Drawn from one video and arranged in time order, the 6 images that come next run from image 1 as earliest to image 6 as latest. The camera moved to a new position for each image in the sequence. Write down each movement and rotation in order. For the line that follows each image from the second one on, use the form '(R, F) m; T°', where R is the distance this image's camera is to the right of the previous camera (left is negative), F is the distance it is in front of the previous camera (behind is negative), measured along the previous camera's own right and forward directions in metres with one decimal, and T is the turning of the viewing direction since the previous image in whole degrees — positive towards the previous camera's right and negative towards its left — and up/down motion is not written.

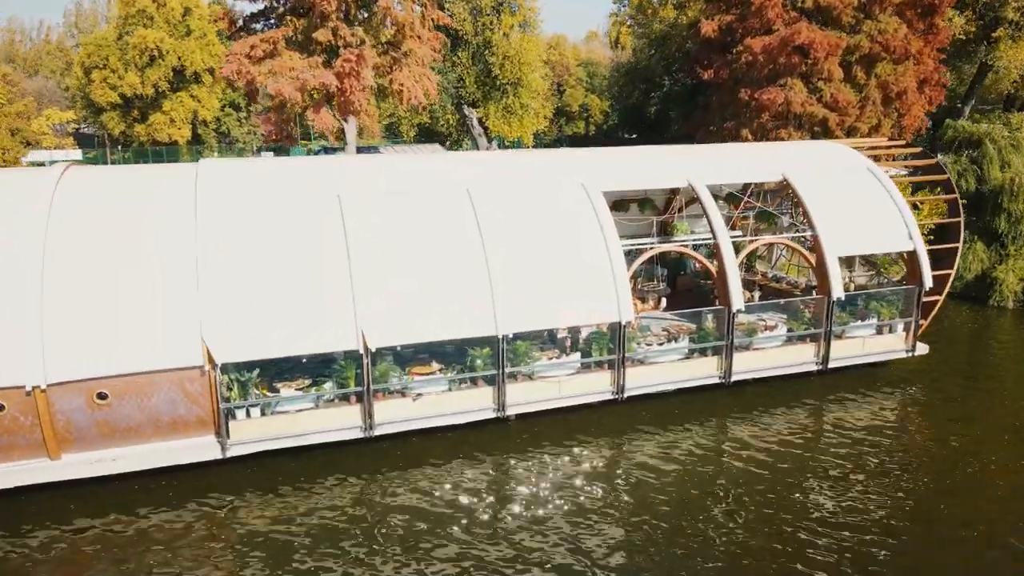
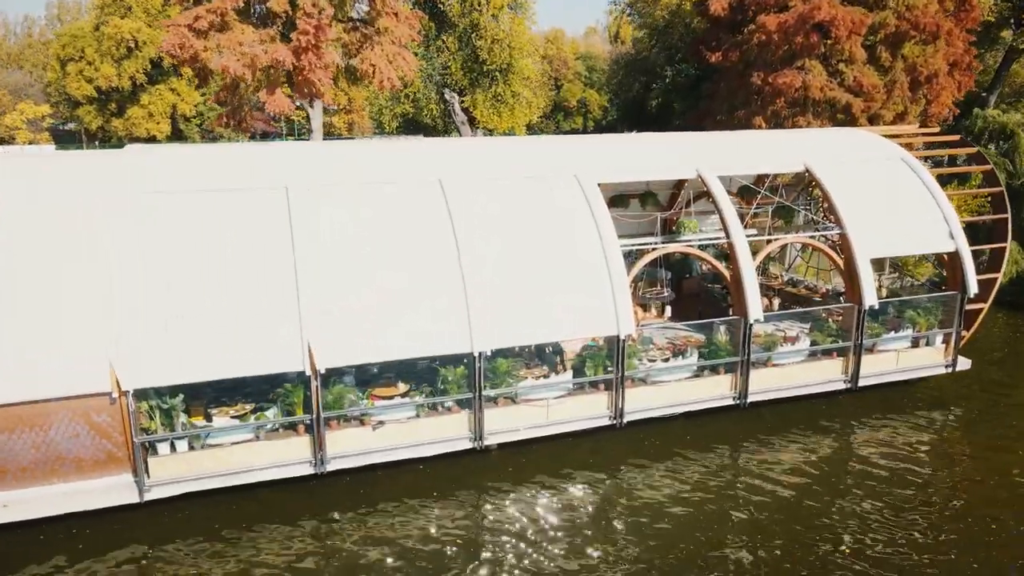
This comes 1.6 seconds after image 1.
(+0.4, +2.3) m; 0°
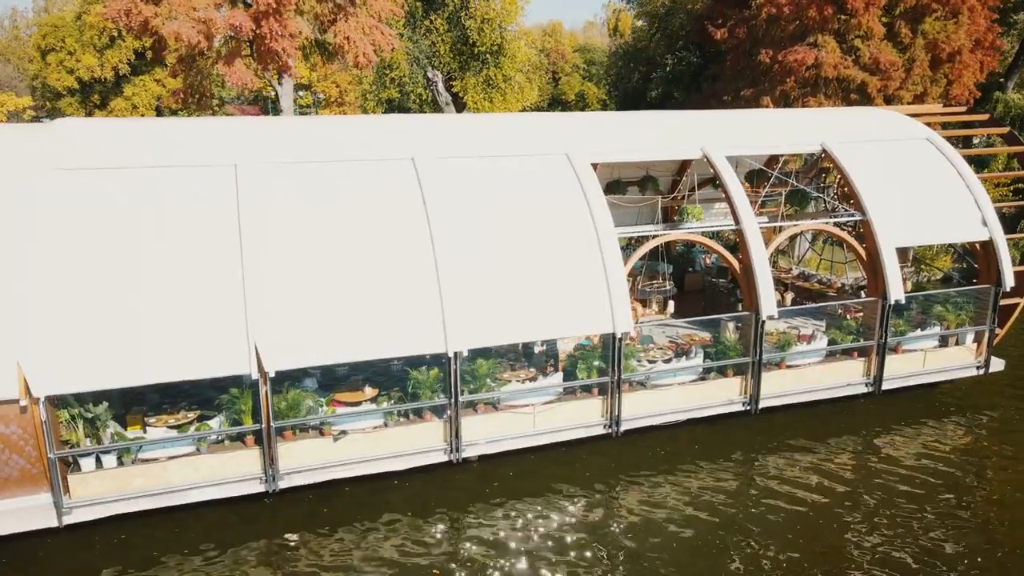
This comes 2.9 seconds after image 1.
(+0.3, +1.5) m; 0°
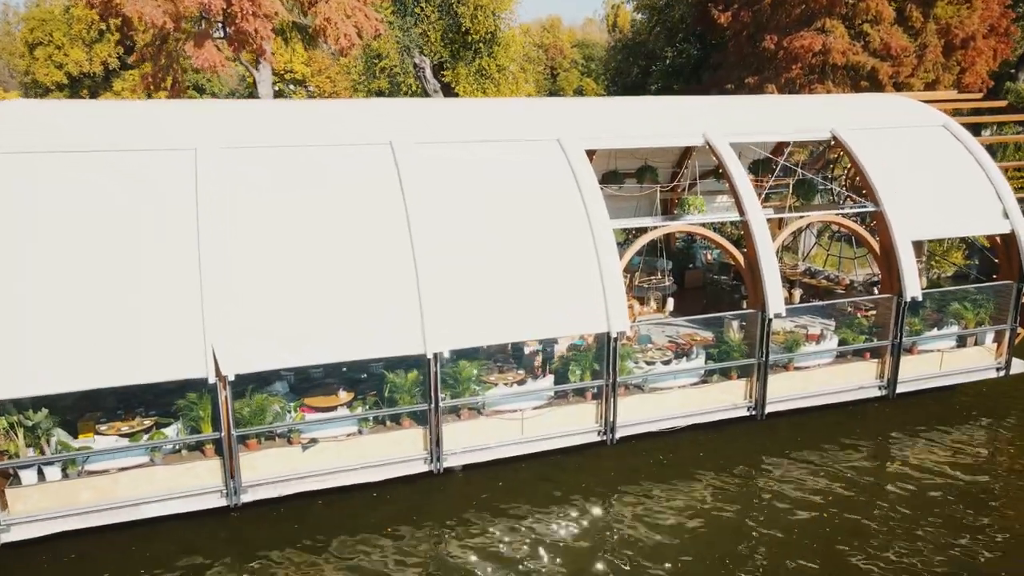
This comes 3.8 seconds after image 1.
(+0.2, +0.9) m; 0°
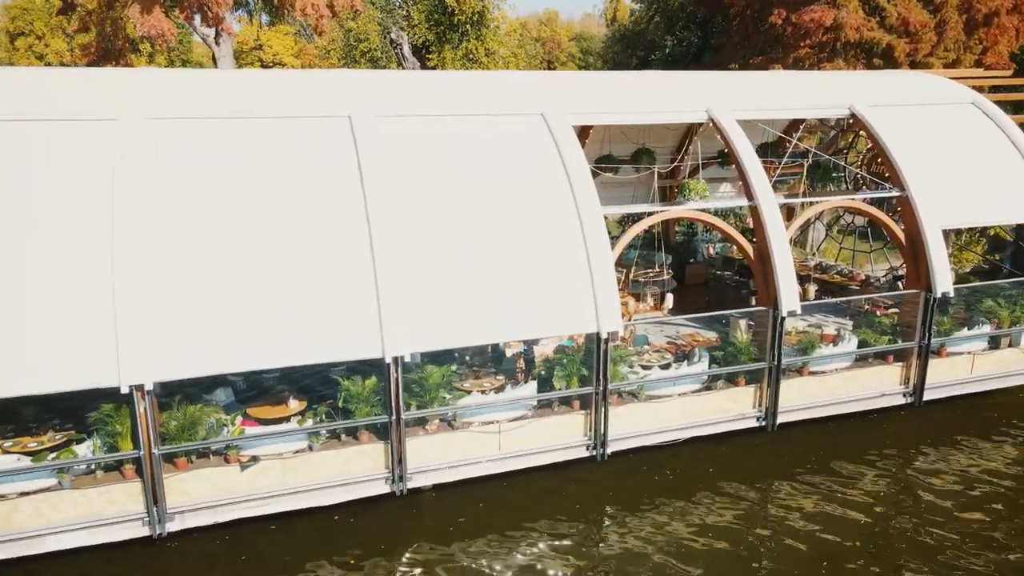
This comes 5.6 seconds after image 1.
(+0.3, +1.4) m; 0°
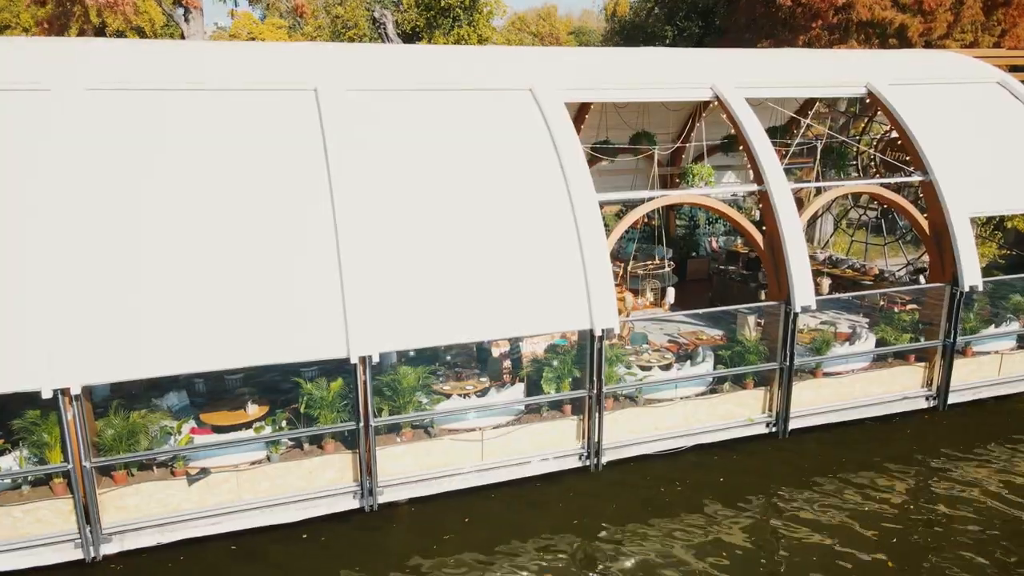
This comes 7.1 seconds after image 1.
(+0.2, +1.0) m; 0°
